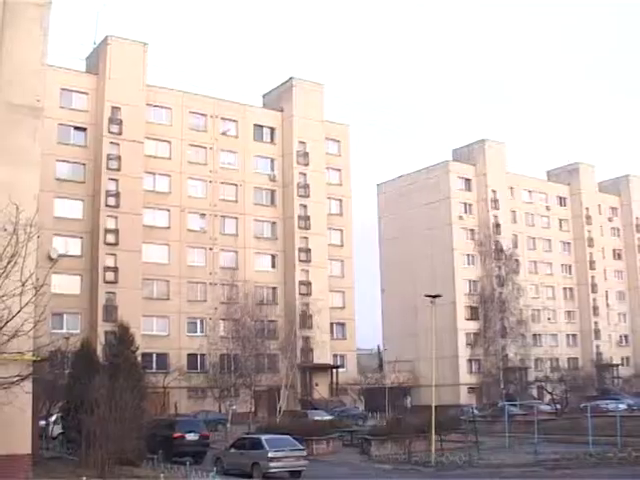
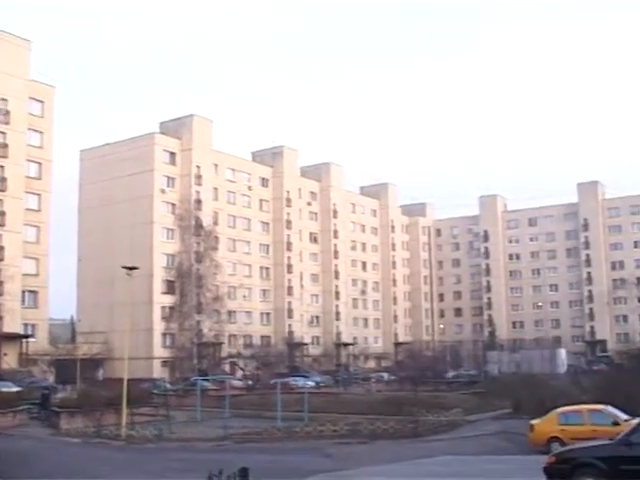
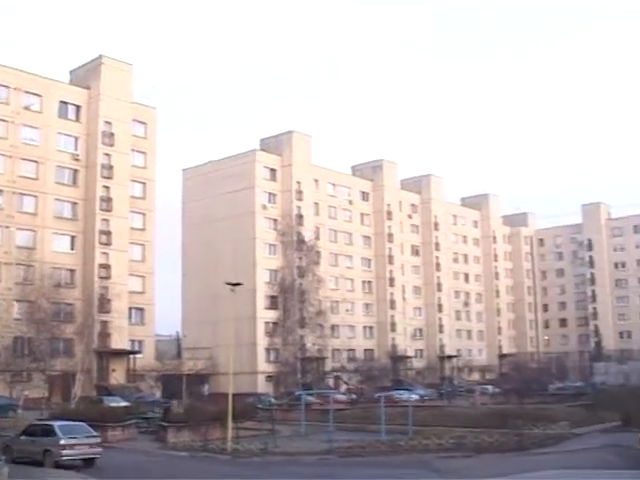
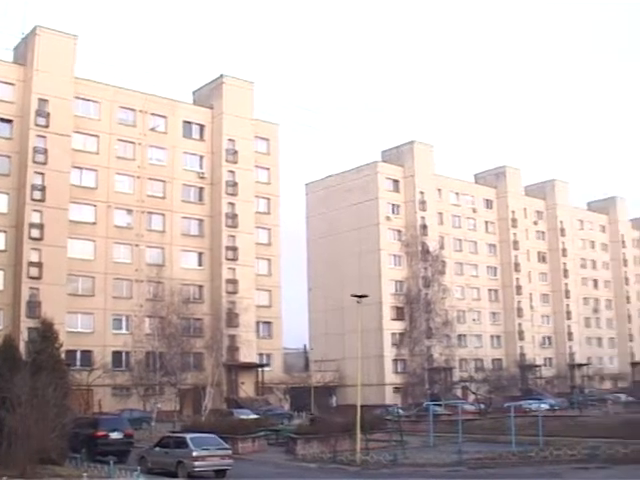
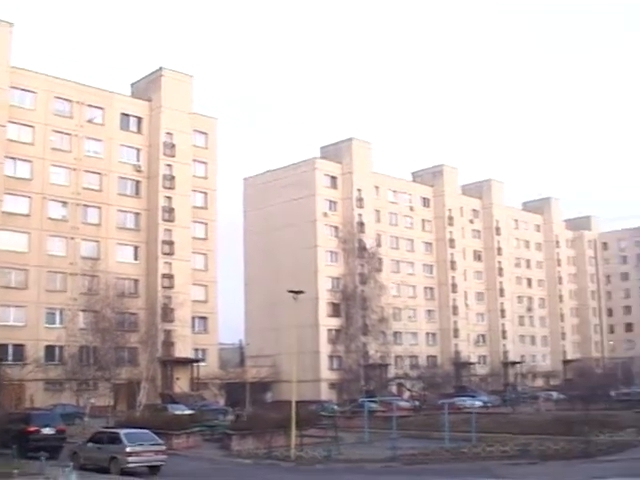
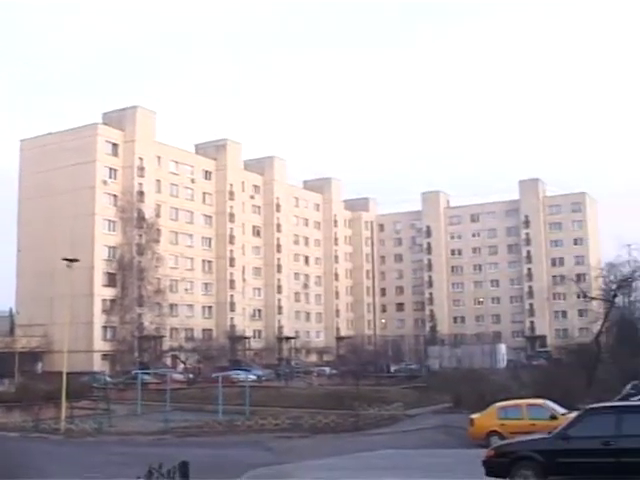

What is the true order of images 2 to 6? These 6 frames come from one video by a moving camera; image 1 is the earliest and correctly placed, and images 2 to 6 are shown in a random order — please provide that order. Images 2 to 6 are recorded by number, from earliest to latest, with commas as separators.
4, 5, 3, 2, 6
